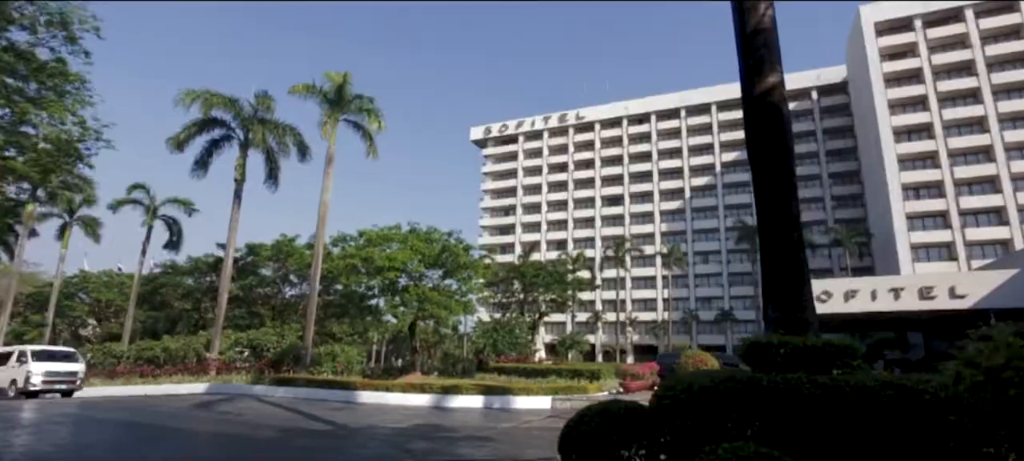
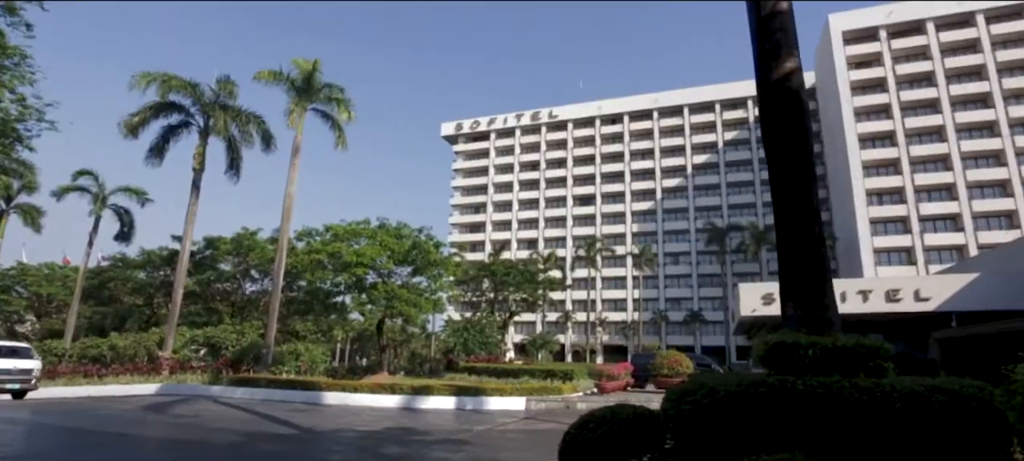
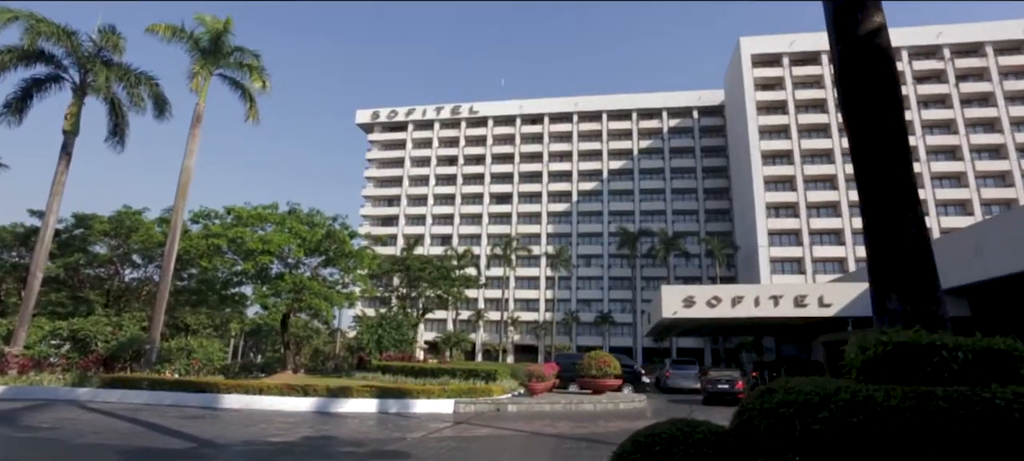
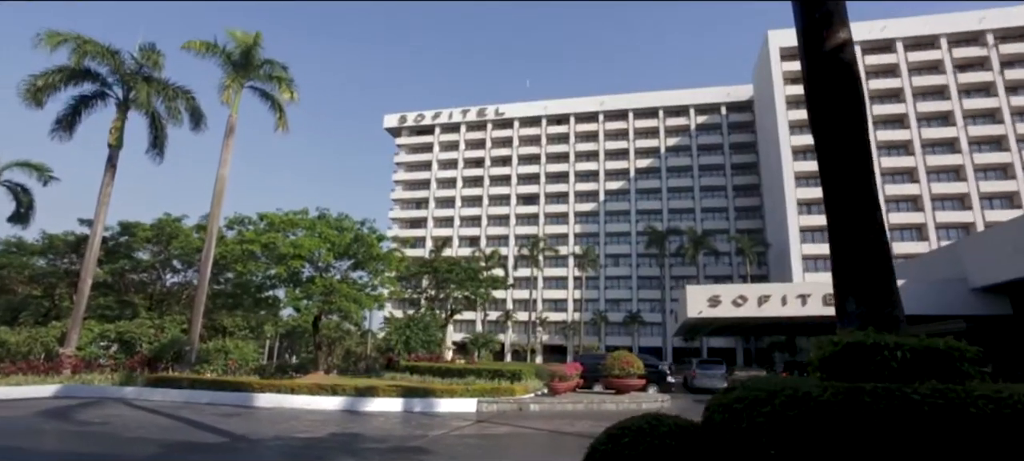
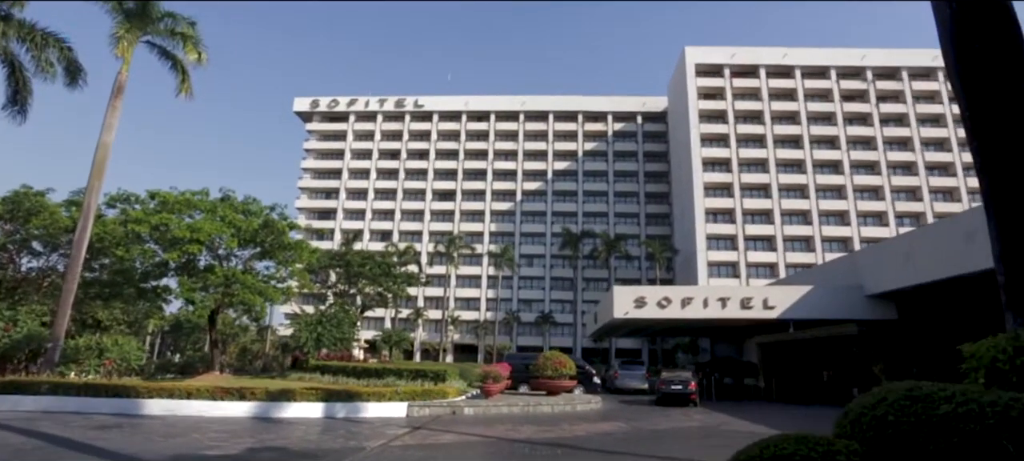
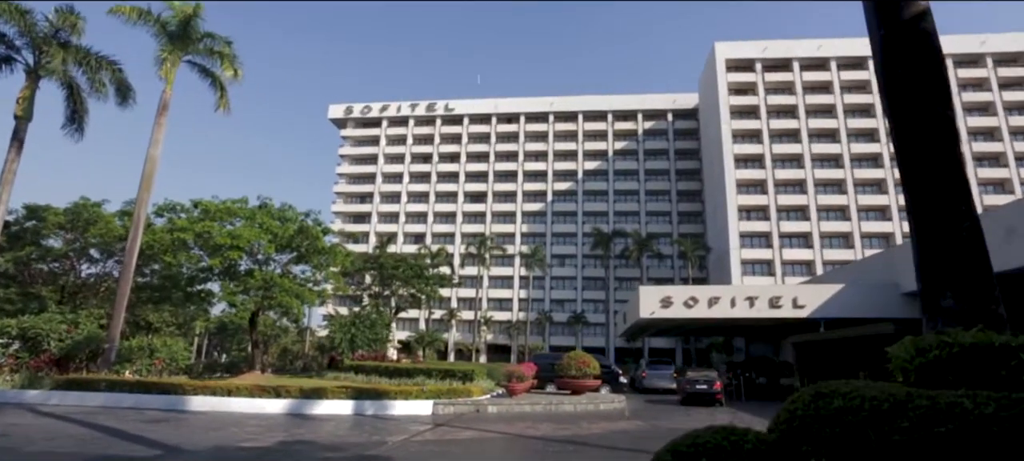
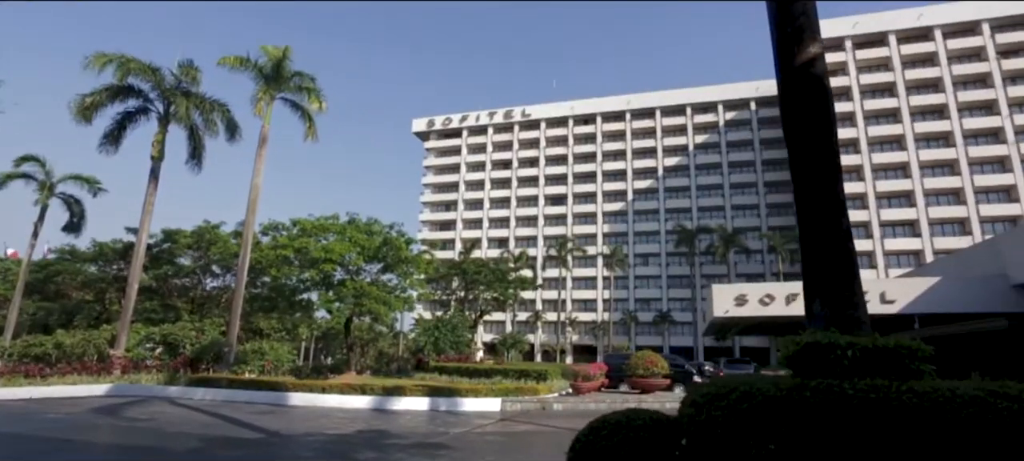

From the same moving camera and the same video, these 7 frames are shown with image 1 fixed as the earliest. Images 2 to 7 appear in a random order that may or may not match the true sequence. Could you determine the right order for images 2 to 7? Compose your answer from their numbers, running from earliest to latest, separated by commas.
2, 7, 4, 3, 6, 5
